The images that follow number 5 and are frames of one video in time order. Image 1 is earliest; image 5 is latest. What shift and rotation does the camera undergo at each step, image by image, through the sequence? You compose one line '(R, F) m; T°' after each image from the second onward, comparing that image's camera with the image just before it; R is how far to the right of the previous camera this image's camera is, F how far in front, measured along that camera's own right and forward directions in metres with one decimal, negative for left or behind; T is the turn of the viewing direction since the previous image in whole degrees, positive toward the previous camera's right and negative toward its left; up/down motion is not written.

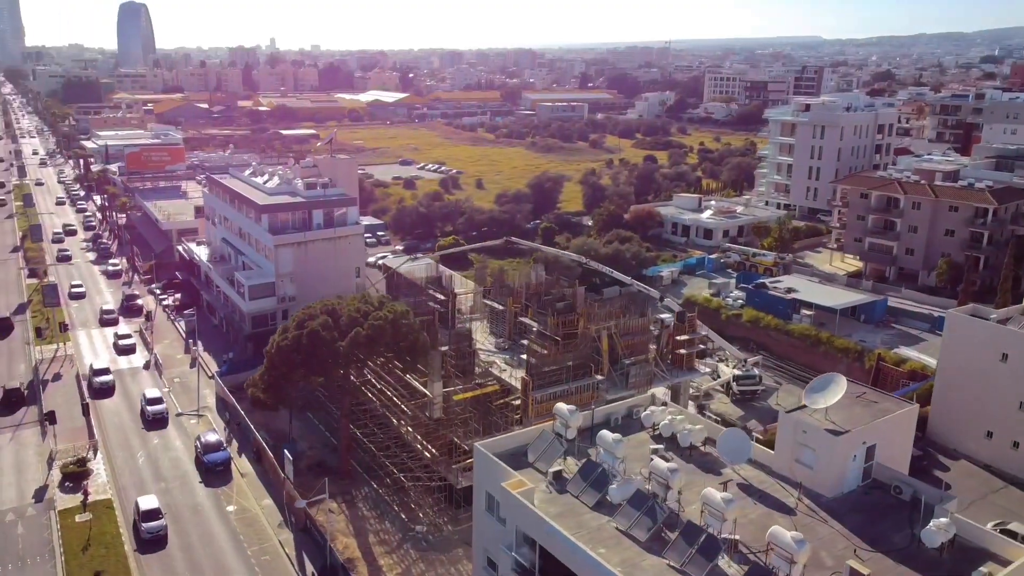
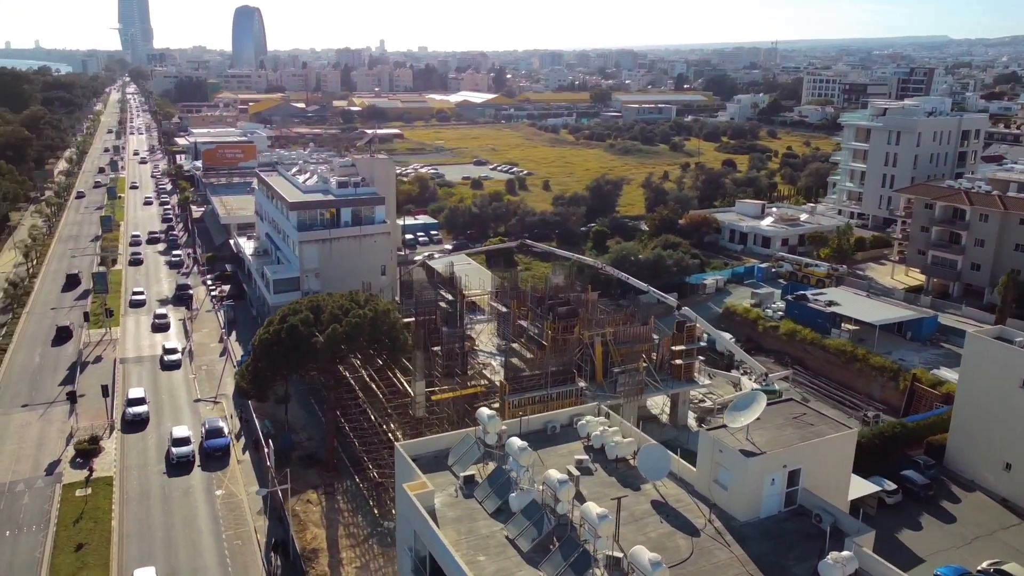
(+3.5, +0.2) m; -7°
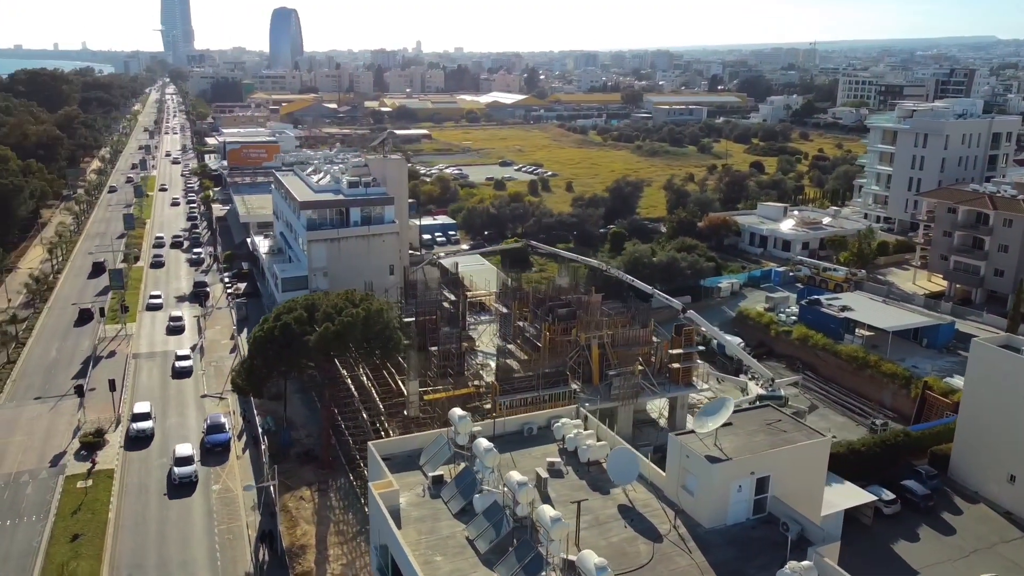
(+1.2, 0.0) m; -2°
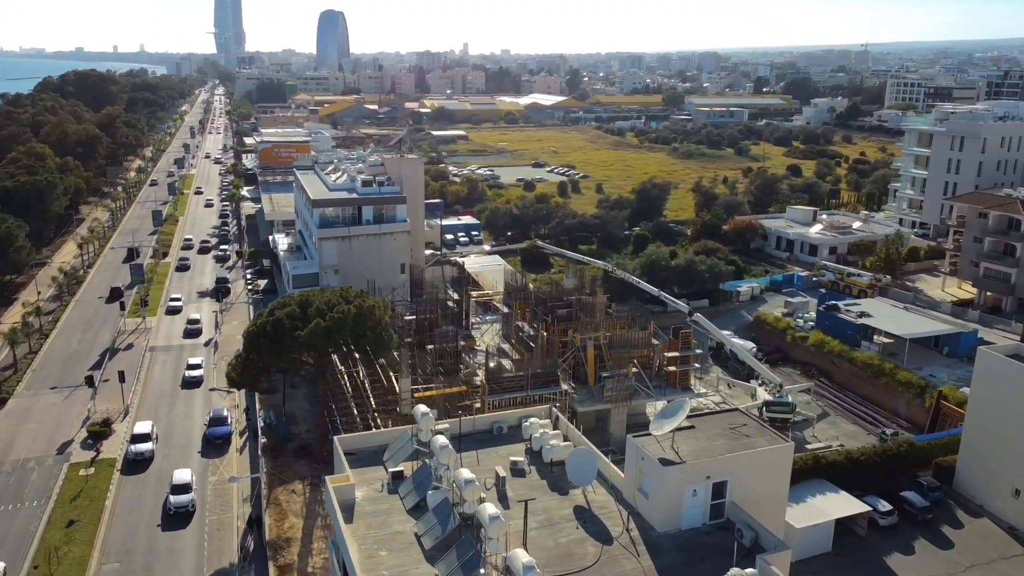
(+1.6, +0.1) m; -3°
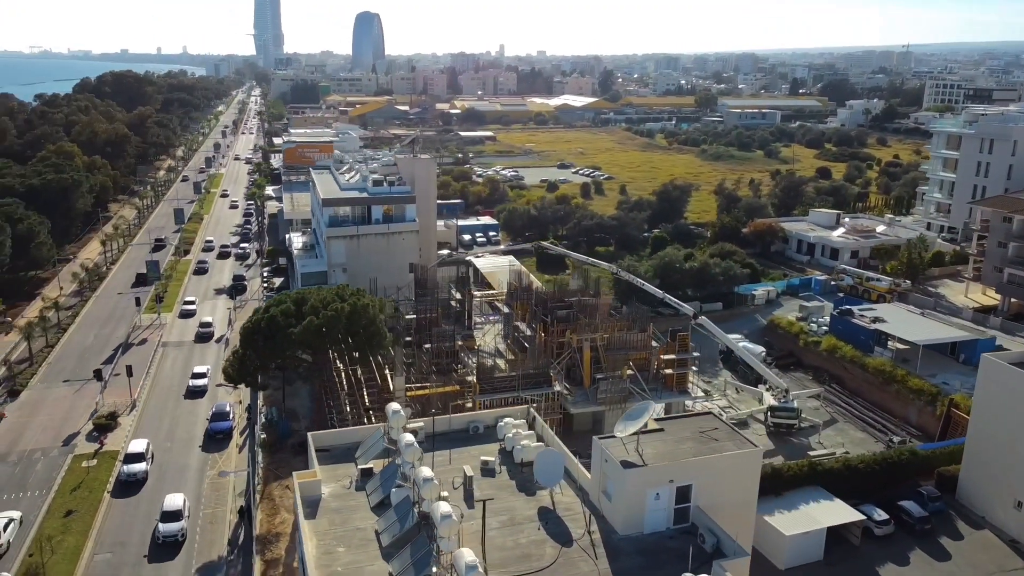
(+1.3, +0.1) m; -2°
